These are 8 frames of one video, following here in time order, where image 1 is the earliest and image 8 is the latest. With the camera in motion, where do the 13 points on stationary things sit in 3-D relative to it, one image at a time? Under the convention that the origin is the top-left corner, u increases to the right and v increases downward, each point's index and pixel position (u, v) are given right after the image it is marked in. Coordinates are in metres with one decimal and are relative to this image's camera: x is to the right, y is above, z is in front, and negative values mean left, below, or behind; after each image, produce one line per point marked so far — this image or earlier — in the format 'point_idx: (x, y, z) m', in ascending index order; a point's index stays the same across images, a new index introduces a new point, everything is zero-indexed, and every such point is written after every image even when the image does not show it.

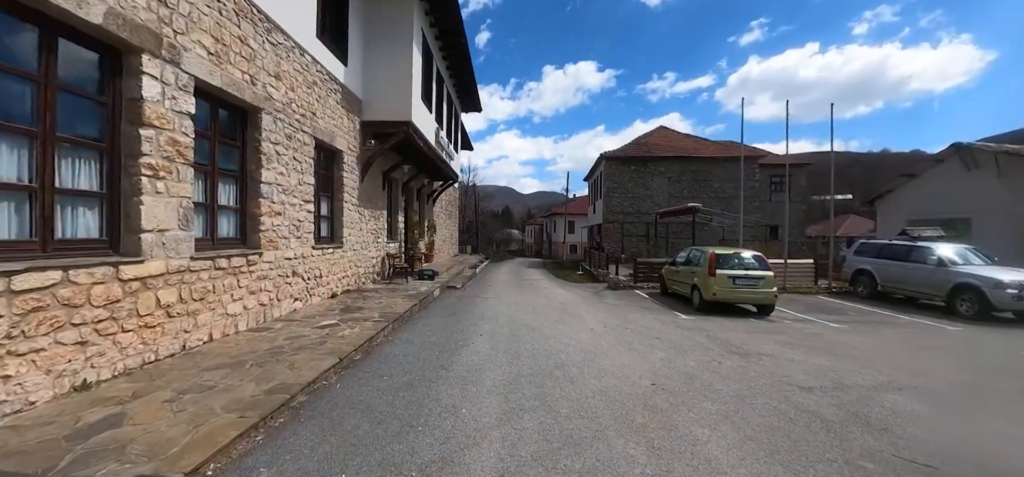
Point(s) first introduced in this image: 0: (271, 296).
0: (-3.7, -0.9, +6.2) m
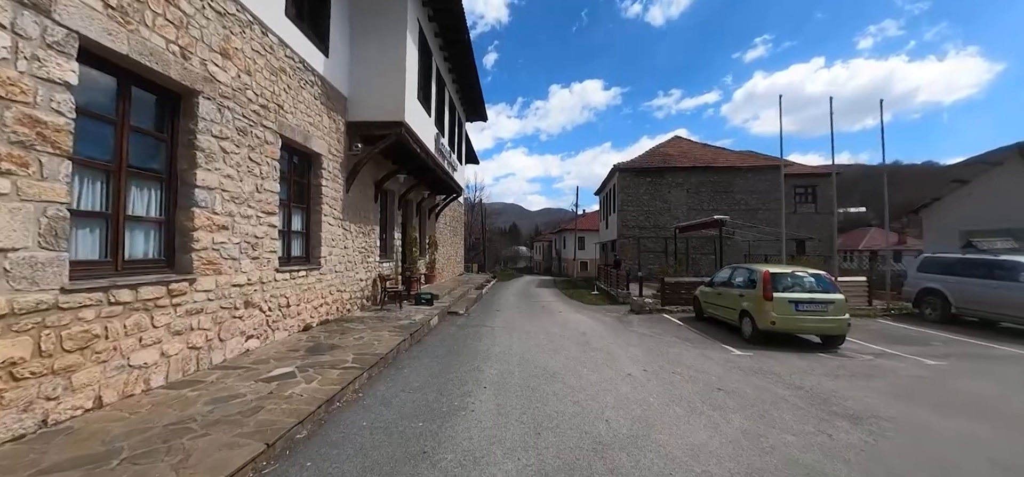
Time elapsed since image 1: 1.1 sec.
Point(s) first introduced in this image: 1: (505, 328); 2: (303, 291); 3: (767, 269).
0: (-3.5, -1.1, +4.7) m
1: (-0.2, -1.8, +8.3) m
2: (-3.4, -0.9, +6.6) m
3: (+4.9, -0.6, +7.7) m
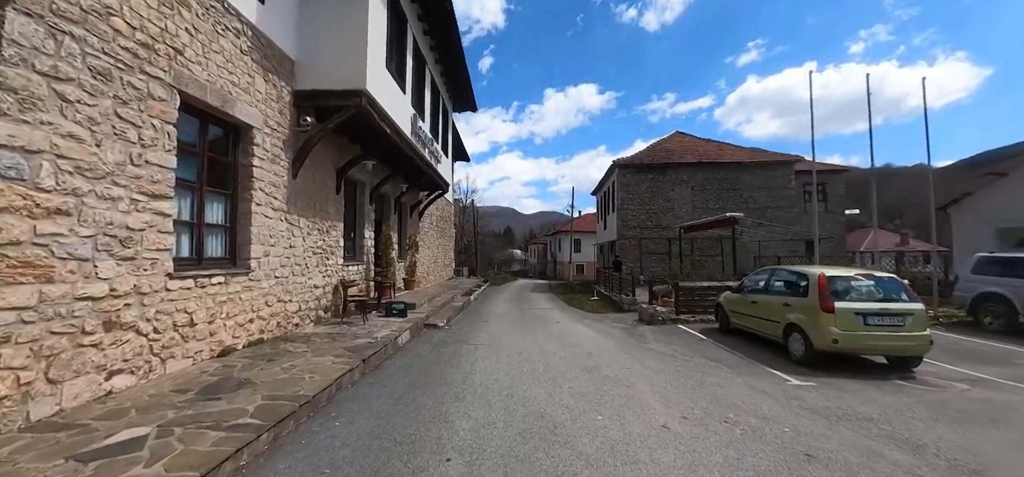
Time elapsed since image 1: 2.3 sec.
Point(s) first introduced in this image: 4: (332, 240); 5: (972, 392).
0: (-3.7, -1.0, +3.0) m
1: (-0.3, -1.8, +6.7) m
2: (-3.6, -0.8, +5.0) m
3: (+4.7, -0.5, +6.2) m
4: (-3.5, 0.0, +7.9) m
5: (+5.7, -1.9, +5.0) m
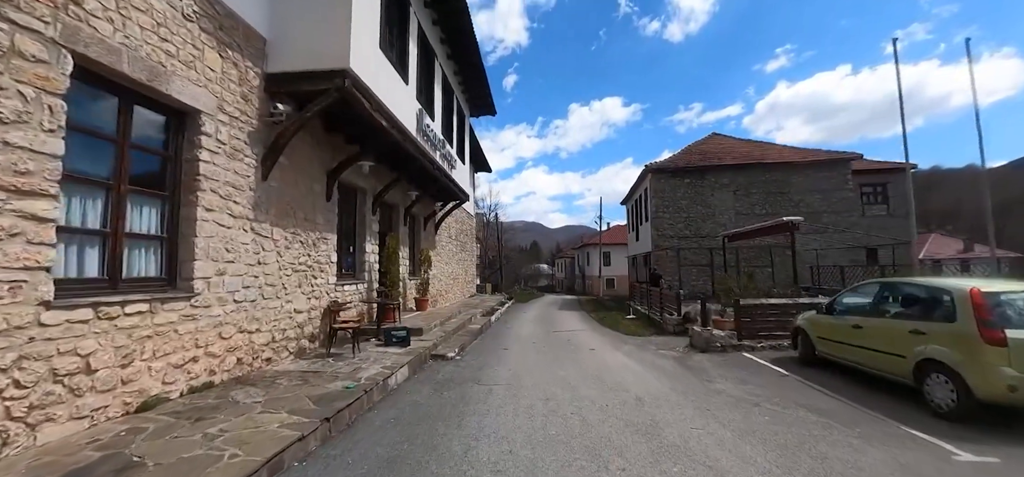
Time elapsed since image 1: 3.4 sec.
0: (-3.6, -1.1, +1.8) m
1: (0.0, -1.9, +5.2) m
2: (-3.4, -0.9, +3.7) m
3: (+4.9, -0.5, +4.4) m
4: (-3.2, -0.3, +6.7) m
5: (+5.9, -1.8, +3.1) m
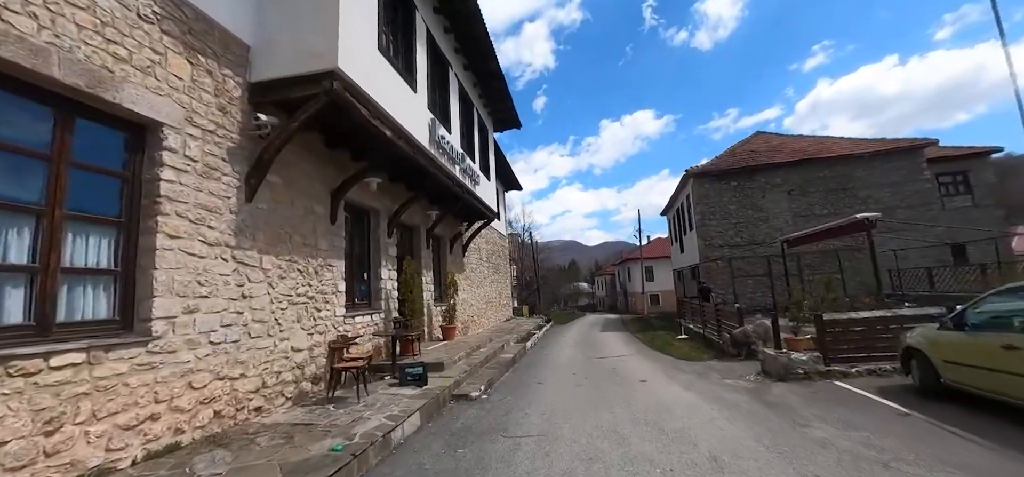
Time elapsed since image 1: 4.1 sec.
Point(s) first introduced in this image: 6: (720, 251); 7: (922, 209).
0: (-3.6, -1.3, +1.1) m
1: (+0.3, -2.1, +4.1) m
2: (-3.3, -1.2, +3.0) m
3: (+5.1, -0.3, +2.9) m
4: (-2.8, -0.7, +6.0) m
5: (+6.0, -1.5, +1.5) m
6: (+9.4, -0.6, +18.2) m
7: (+17.7, +1.3, +17.5) m
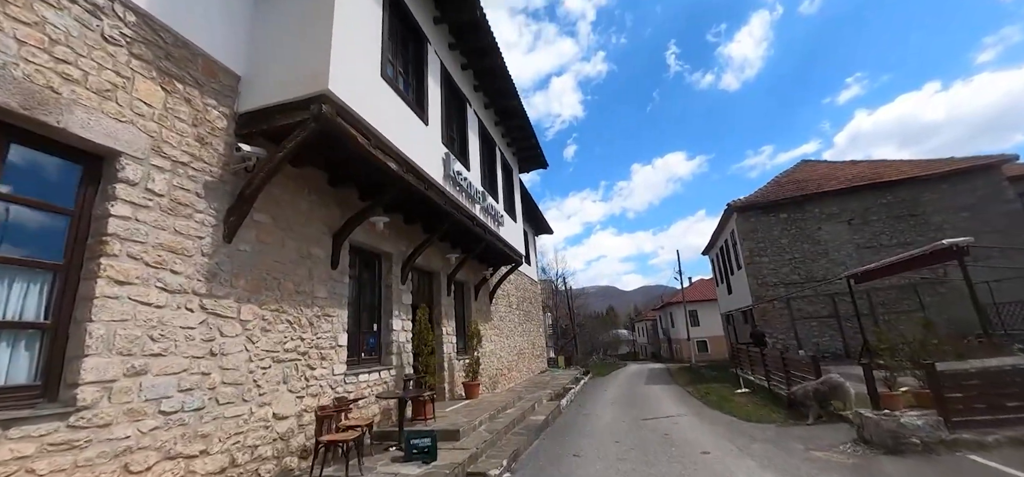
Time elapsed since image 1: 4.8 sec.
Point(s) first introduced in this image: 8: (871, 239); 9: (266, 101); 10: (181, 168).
0: (-3.7, -1.3, +0.4) m
1: (+0.5, -2.3, +3.0) m
2: (-3.2, -1.5, +2.3) m
3: (+5.1, -0.3, +1.6) m
4: (-2.5, -1.3, +5.2) m
5: (+5.9, -1.3, 0.0) m
6: (+10.7, -2.1, +16.4) m
7: (+18.9, +0.1, +15.1) m
8: (+14.2, 0.0, +16.0) m
9: (-2.7, +1.5, +4.4) m
10: (-3.1, +0.7, +3.8) m
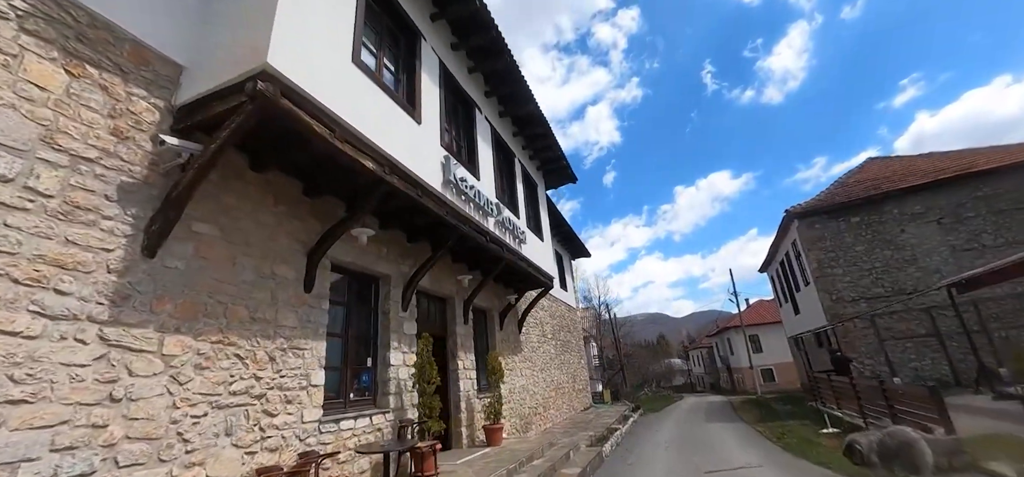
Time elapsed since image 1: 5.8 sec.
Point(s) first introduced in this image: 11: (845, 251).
0: (-4.1, -1.2, -0.4) m
1: (+0.3, -2.1, +1.7) m
2: (-3.4, -1.5, +1.4) m
3: (+4.7, +0.2, 0.0) m
4: (-2.4, -1.4, +4.3) m
5: (+5.4, -0.6, -1.7) m
6: (+11.9, -2.4, +14.0) m
7: (+19.8, +0.4, +12.1) m
8: (+15.2, -0.1, +13.4) m
9: (-2.8, +1.4, +3.7) m
10: (-3.2, +0.6, +3.1) m
11: (+11.9, -0.5, +14.6) m
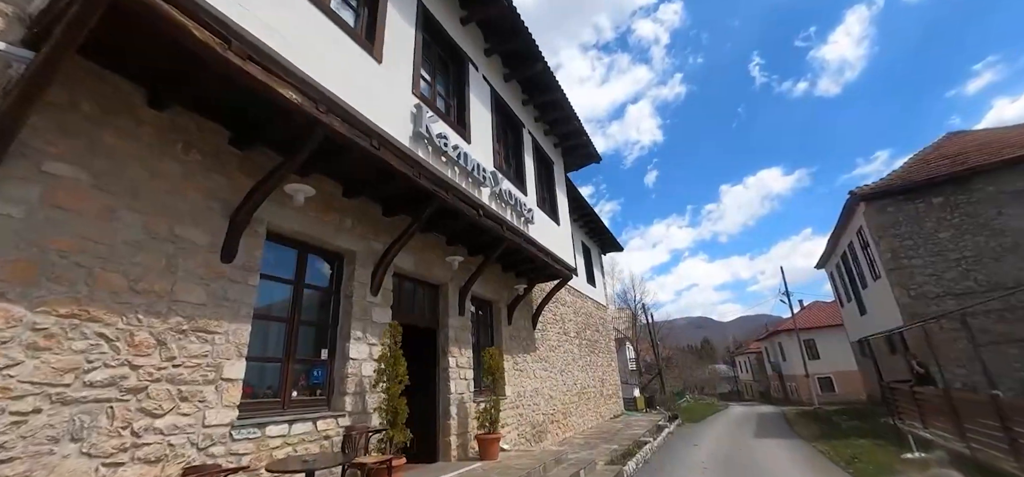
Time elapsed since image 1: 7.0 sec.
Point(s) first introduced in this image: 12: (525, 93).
0: (-4.8, -0.8, -1.1) m
1: (-0.2, -1.7, +0.5) m
2: (-4.0, -1.0, +0.6) m
3: (+4.0, +0.7, -1.5) m
4: (-2.7, -1.0, +3.4) m
5: (+4.5, -0.1, -3.3) m
6: (+12.4, -1.9, +11.7) m
7: (+20.1, +0.9, +9.1) m
8: (+15.7, +0.4, +10.9) m
9: (-3.1, +1.8, +2.8) m
10: (-3.6, +1.0, +2.3) m
11: (+12.5, -0.1, +12.3) m
12: (+0.3, +3.2, +9.1) m
